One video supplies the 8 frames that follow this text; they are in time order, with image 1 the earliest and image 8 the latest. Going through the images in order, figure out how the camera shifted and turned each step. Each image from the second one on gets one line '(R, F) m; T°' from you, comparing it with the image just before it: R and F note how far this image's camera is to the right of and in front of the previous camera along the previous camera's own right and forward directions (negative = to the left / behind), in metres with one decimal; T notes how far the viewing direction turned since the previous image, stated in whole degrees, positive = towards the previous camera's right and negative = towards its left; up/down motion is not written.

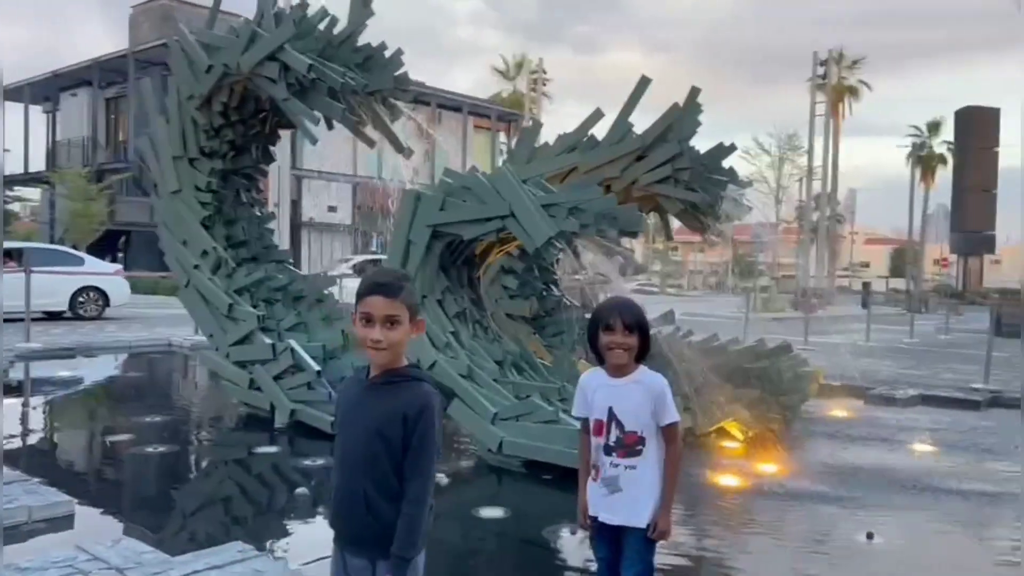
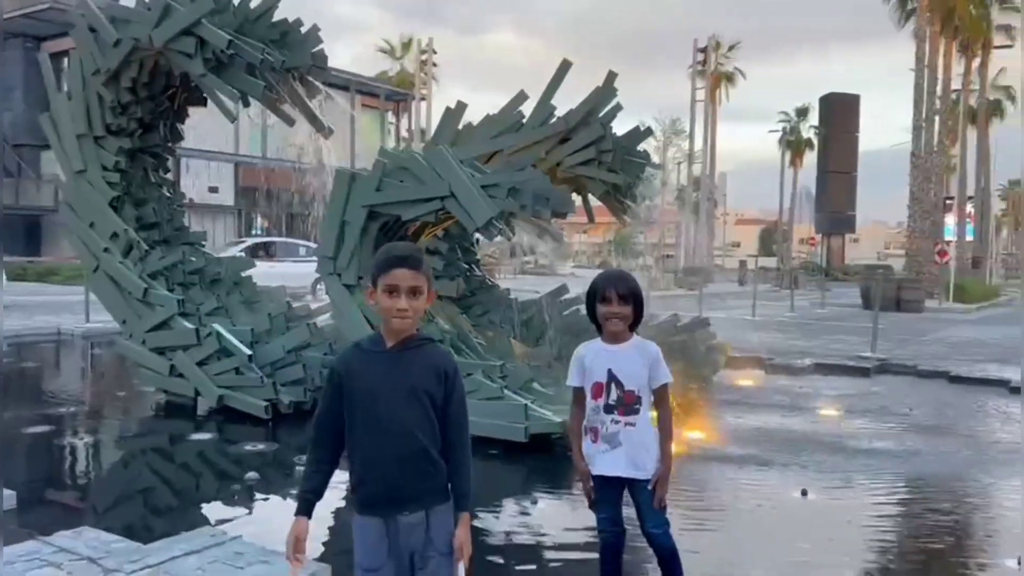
(-0.5, 0.0) m; +8°
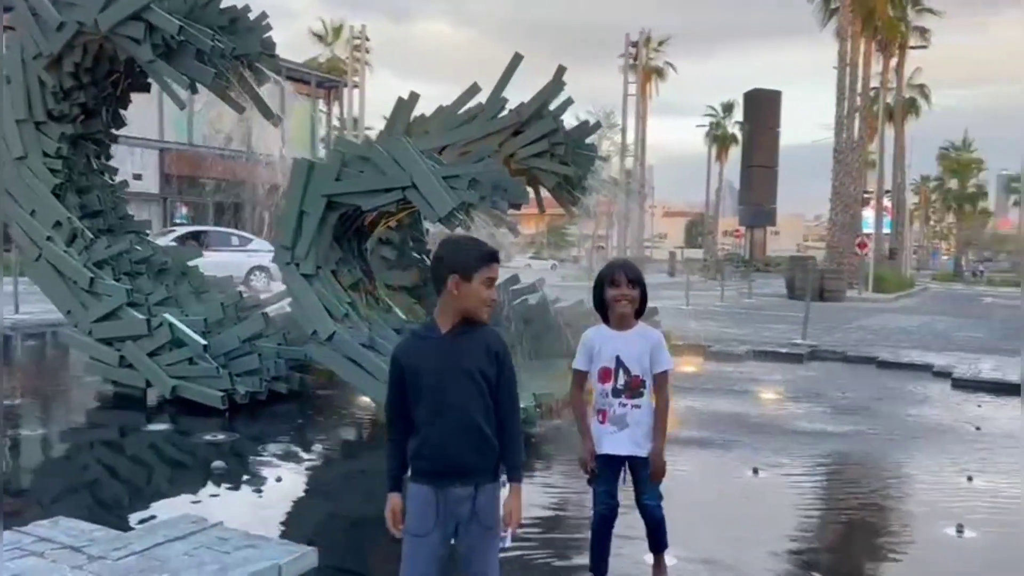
(-0.3, -0.1) m; +5°
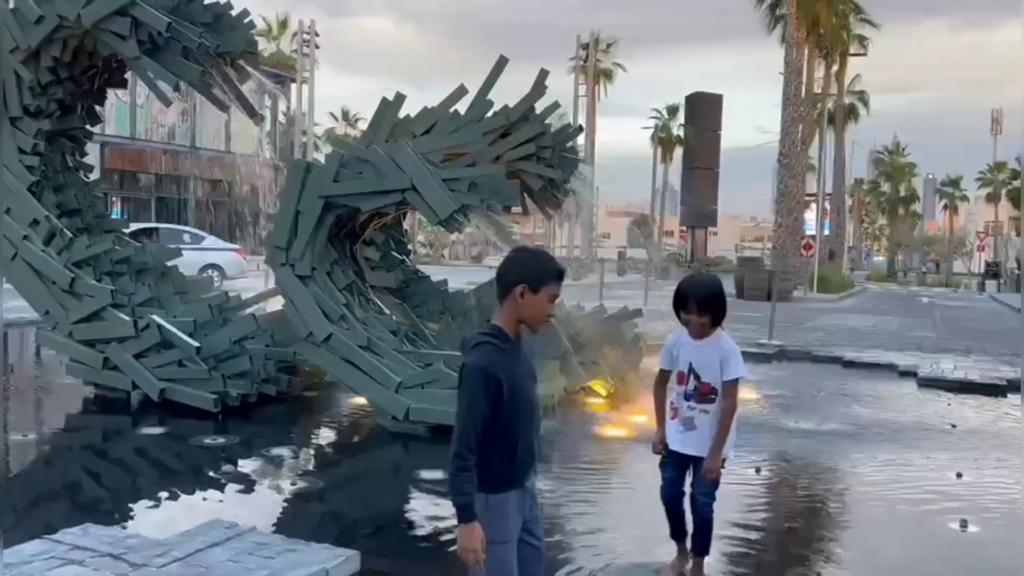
(-0.5, -0.1) m; +4°
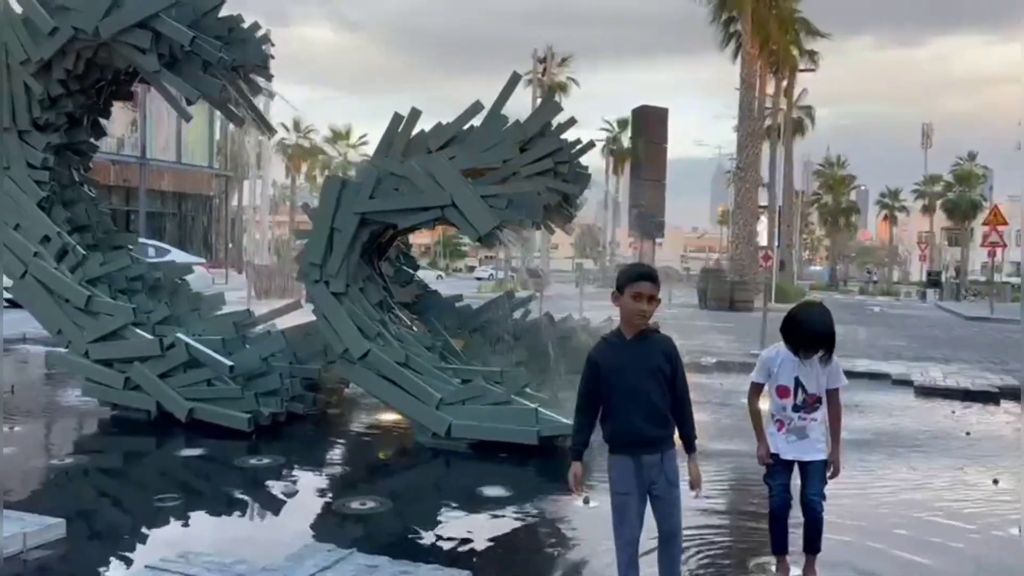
(-0.8, 0.0) m; +4°
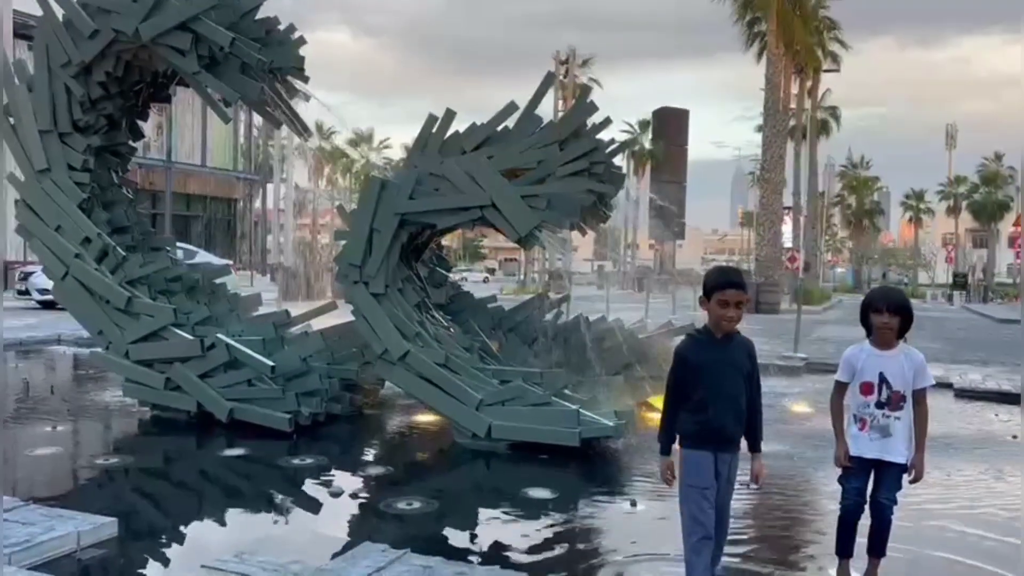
(-0.2, 0.0) m; -1°
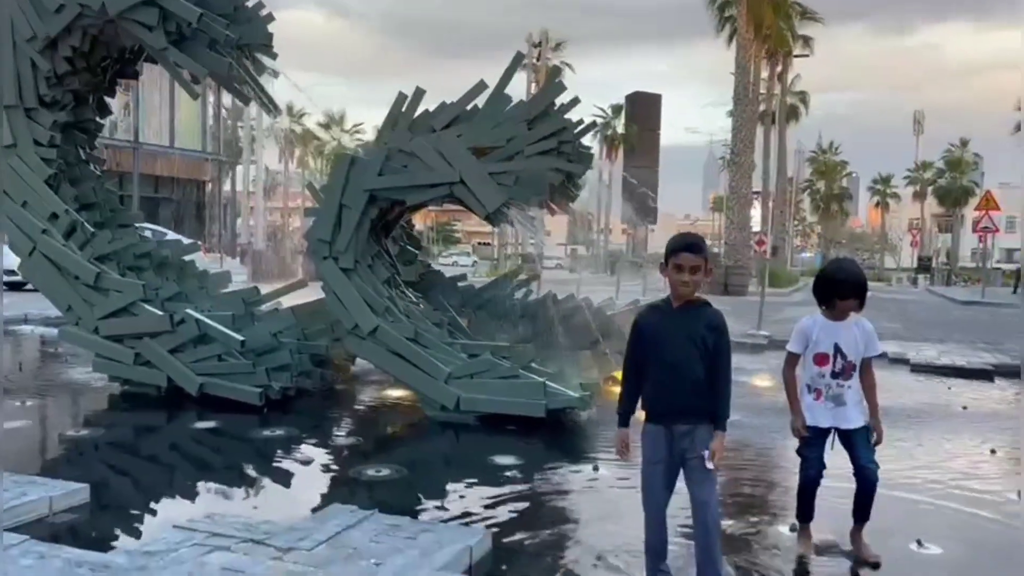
(0.0, -0.1) m; +2°
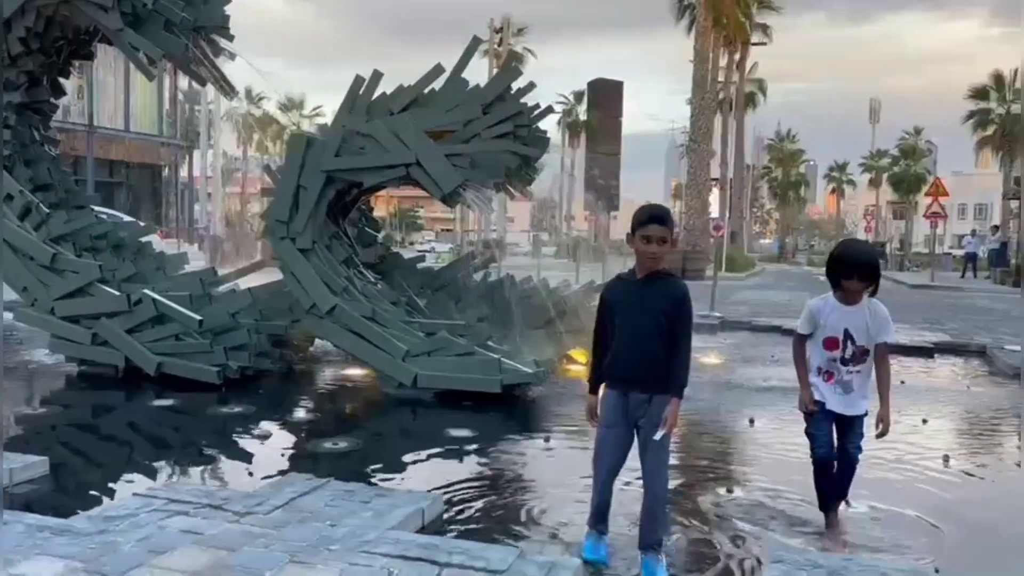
(+0.1, -0.2) m; +2°
